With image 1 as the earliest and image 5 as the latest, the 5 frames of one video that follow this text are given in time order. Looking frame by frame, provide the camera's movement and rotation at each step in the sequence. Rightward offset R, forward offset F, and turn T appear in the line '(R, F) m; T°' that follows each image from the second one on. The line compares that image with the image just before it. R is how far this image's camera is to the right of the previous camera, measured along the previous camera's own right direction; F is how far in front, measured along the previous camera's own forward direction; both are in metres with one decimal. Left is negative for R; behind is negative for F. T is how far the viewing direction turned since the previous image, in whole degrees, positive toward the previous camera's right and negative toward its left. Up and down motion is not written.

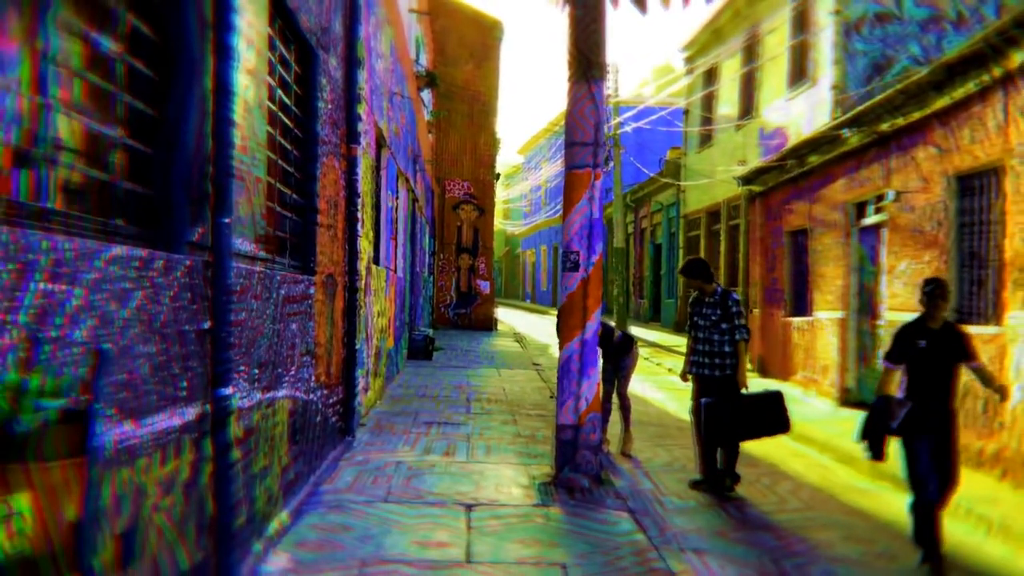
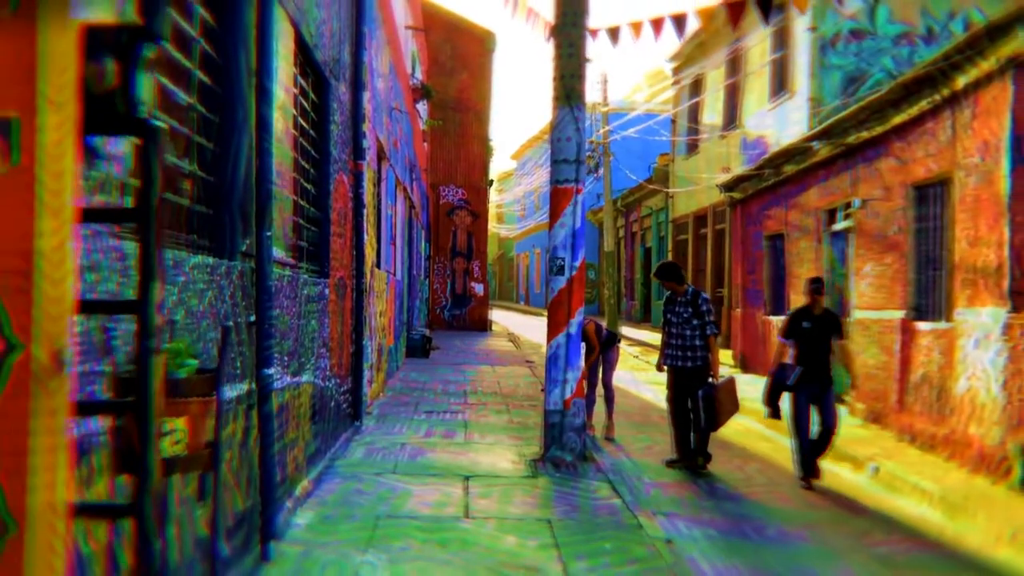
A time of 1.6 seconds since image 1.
(0.0, -0.7) m; +1°
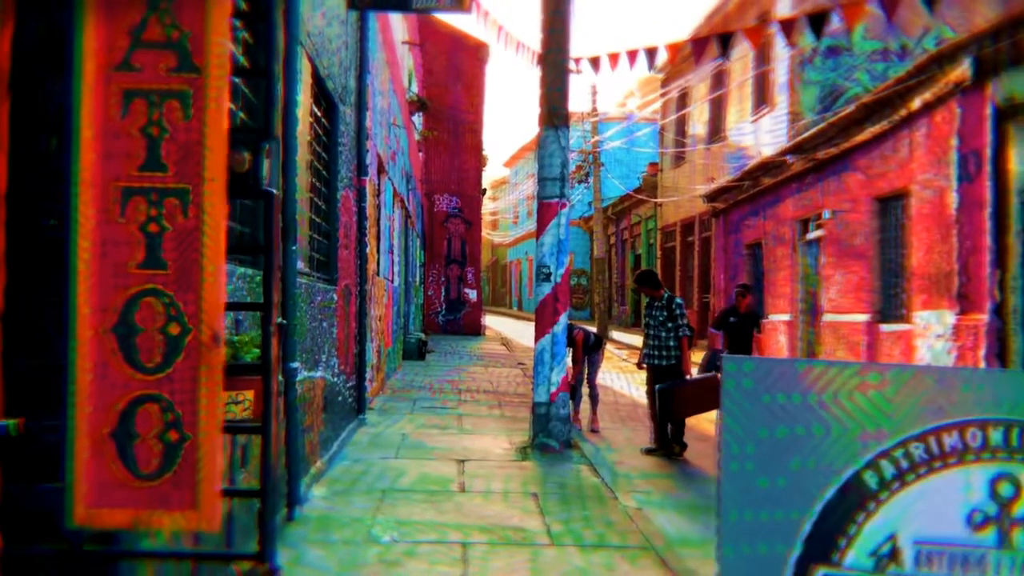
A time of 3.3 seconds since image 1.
(0.0, -0.6) m; +1°
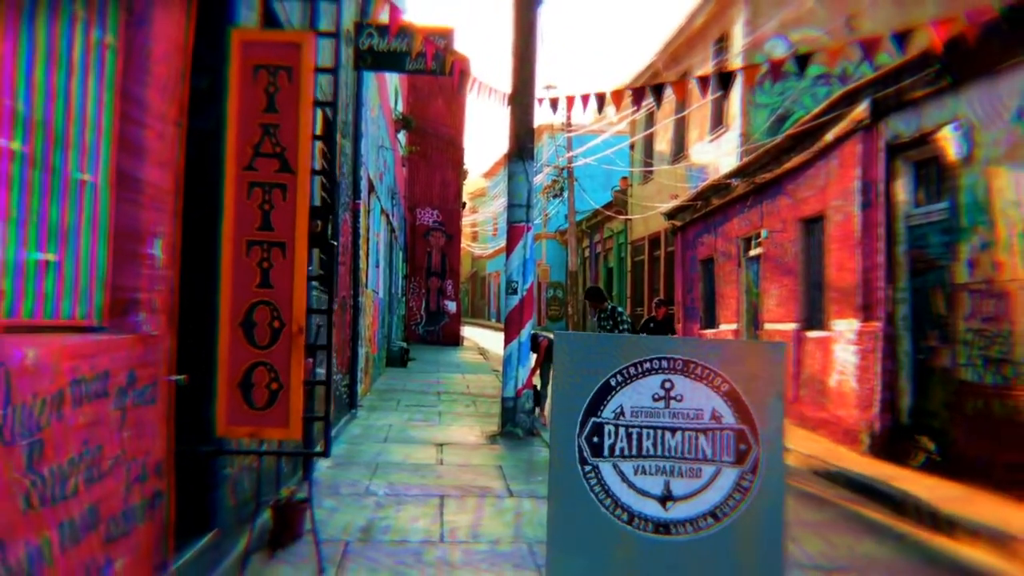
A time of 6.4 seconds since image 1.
(+0.1, -1.3) m; +2°
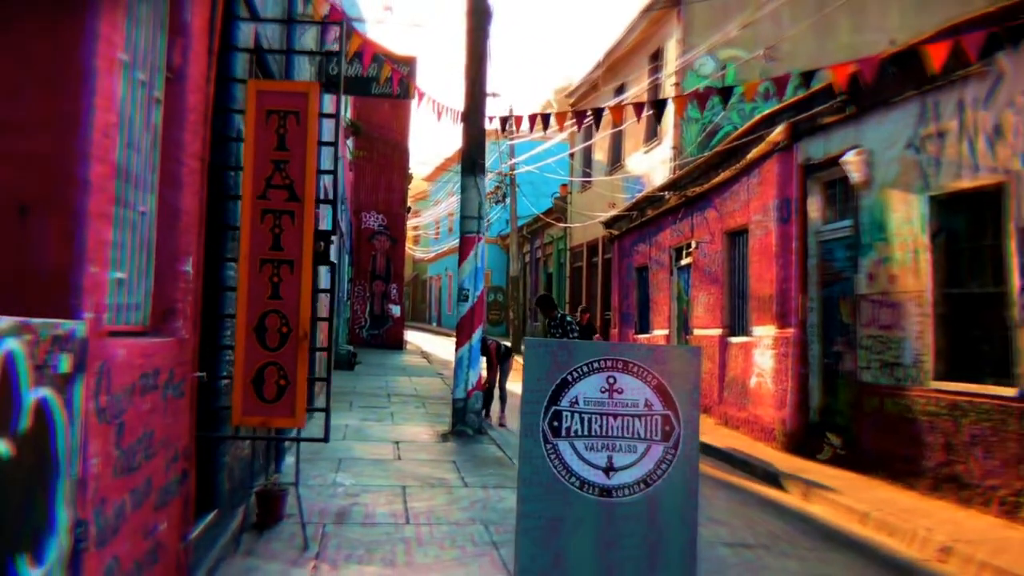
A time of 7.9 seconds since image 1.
(-0.2, -0.6) m; +5°
